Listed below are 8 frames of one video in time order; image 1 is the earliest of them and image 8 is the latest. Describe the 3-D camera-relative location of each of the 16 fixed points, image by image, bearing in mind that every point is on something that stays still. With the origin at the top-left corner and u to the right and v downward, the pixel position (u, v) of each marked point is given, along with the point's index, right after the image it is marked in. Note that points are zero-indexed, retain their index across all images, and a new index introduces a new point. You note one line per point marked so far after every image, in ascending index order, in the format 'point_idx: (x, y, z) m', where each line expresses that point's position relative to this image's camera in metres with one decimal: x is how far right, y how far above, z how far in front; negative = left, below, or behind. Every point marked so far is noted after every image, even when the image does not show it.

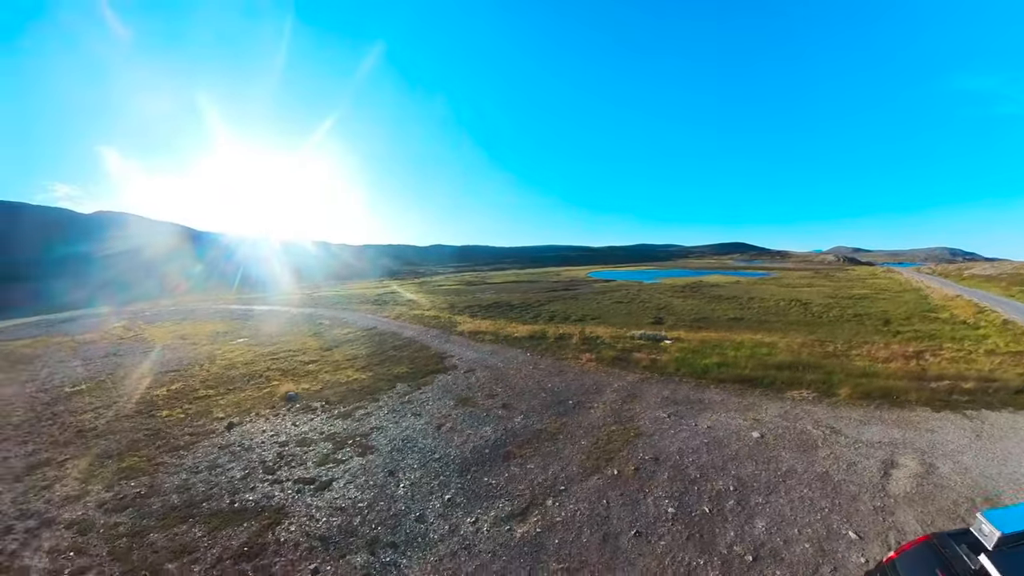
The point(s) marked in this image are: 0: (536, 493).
0: (+0.5, -4.1, +12.3) m
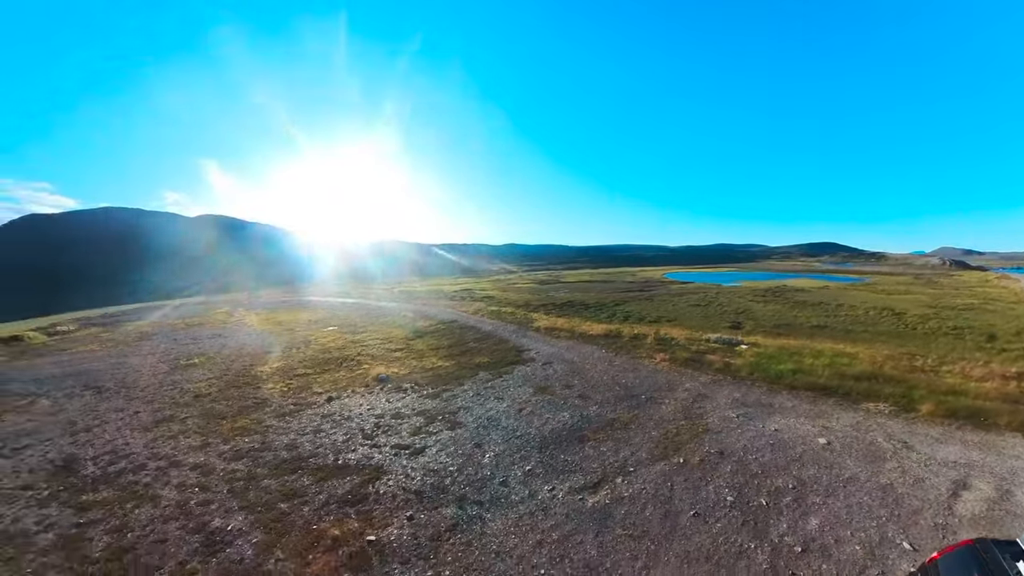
0: (+2.2, -4.1, +13.6) m
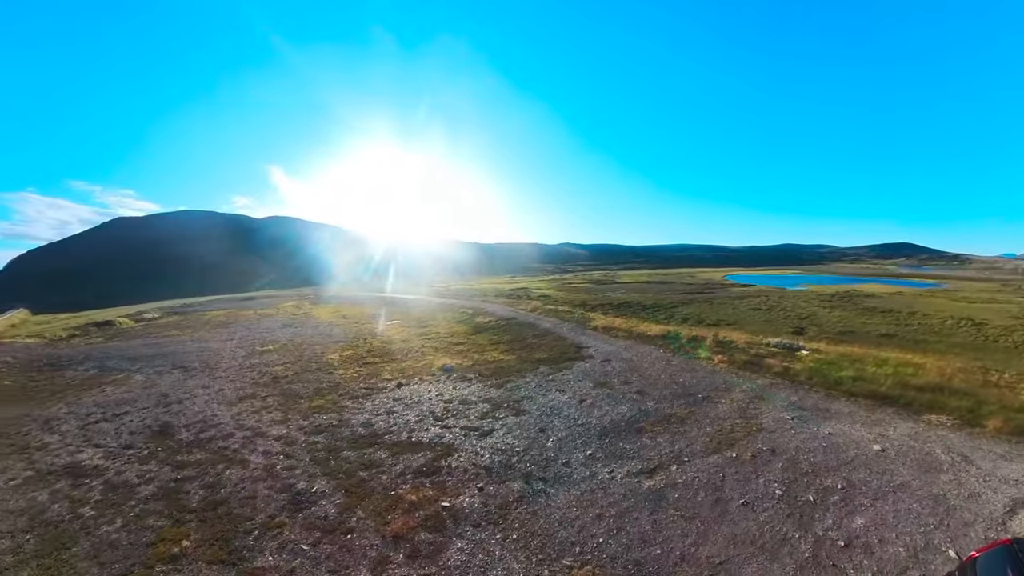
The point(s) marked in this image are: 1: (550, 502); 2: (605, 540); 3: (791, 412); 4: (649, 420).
0: (+3.7, -4.2, +14.7) m
1: (+0.9, -4.7, +13.5) m
2: (+1.7, -4.7, +11.6) m
3: (+8.8, -3.9, +18.9) m
4: (+4.1, -3.9, +17.9) m
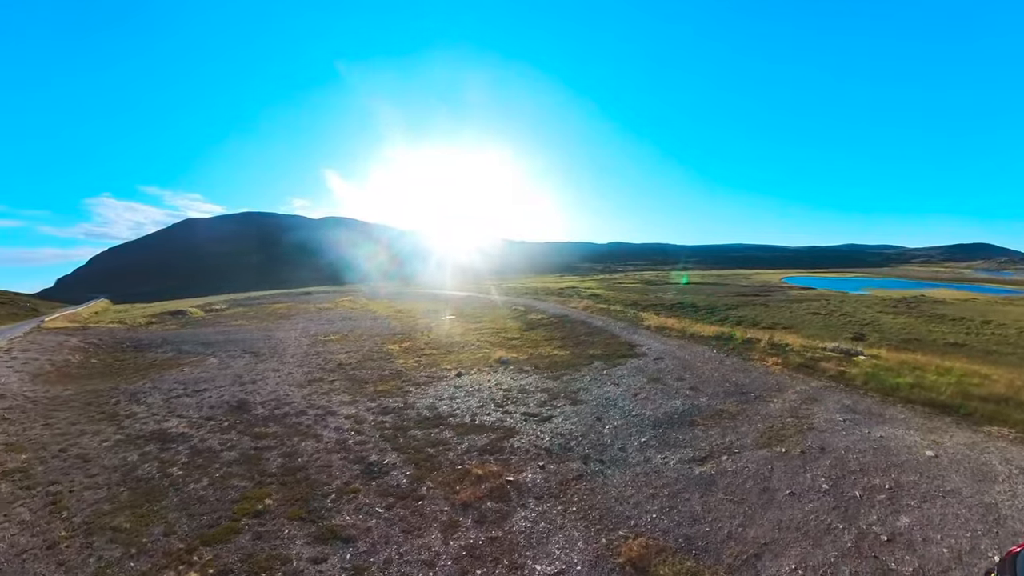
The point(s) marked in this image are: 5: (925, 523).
0: (+5.3, -4.2, +15.5) m
1: (+2.4, -4.6, +14.6) m
2: (+3.0, -4.7, +12.7) m
3: (+10.8, -4.1, +19.3) m
4: (+5.9, -3.9, +18.8) m
5: (+8.8, -5.0, +12.7) m
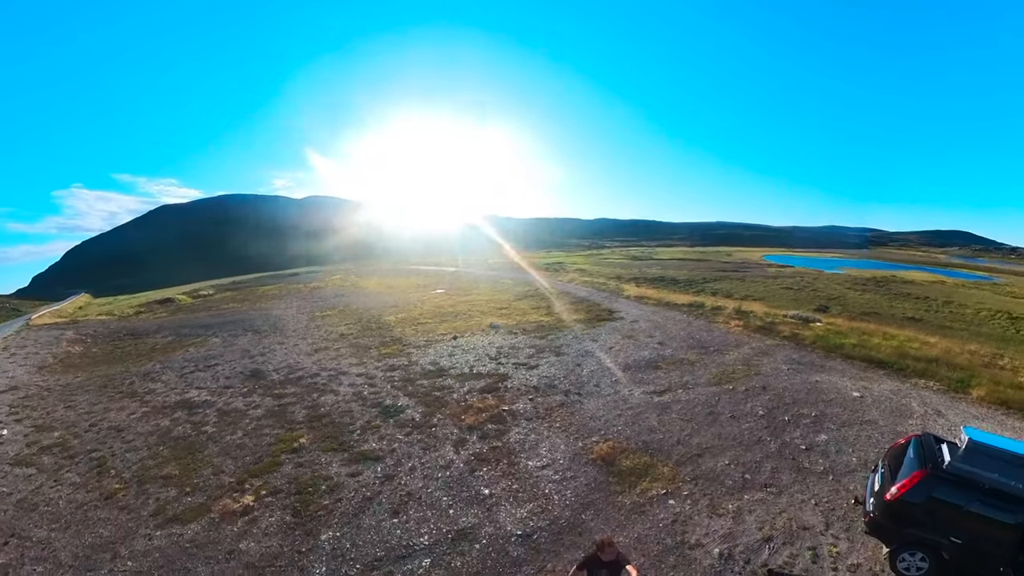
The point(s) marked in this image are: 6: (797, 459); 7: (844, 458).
0: (+5.0, -3.1, +18.5) m
1: (+2.2, -3.5, +17.5) m
2: (+2.9, -3.7, +15.6) m
3: (+10.5, -2.9, +22.4) m
4: (+5.6, -2.7, +21.8) m
5: (+8.7, -4.0, +15.8) m
6: (+6.6, -3.9, +13.6) m
7: (+7.9, -4.1, +14.2) m
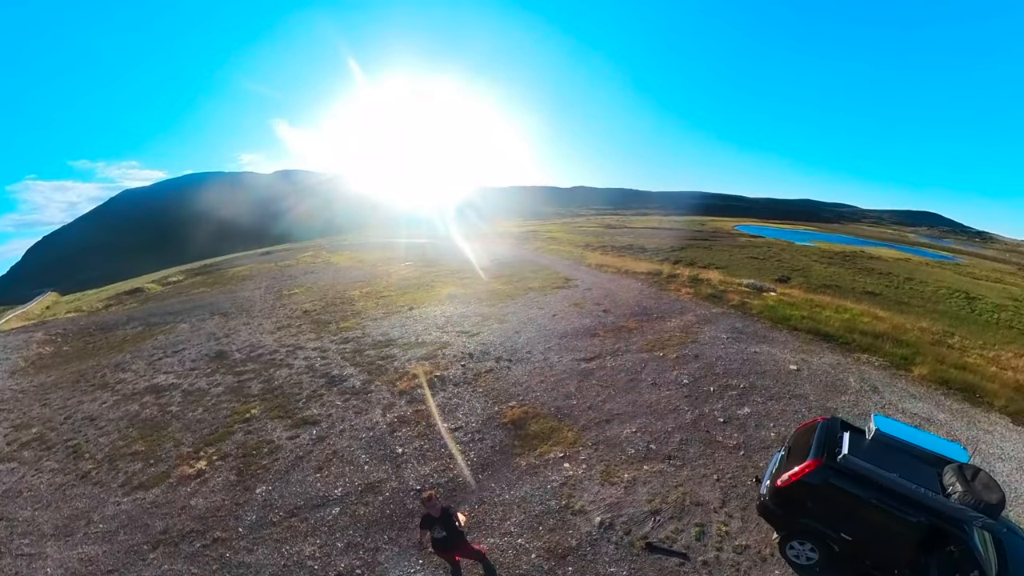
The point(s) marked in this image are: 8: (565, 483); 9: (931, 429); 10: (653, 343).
0: (+2.8, -1.9, +17.9) m
1: (0.0, -2.3, +16.9) m
2: (+0.7, -2.7, +15.1) m
3: (+8.1, -1.7, +22.0) m
4: (+3.3, -1.4, +21.2) m
5: (+6.5, -3.2, +15.4) m
6: (+4.4, -3.2, +13.2) m
7: (+5.7, -3.3, +13.8) m
8: (+1.0, -3.6, +11.0) m
9: (+11.6, -3.9, +16.5) m
10: (+4.6, -1.8, +19.3) m
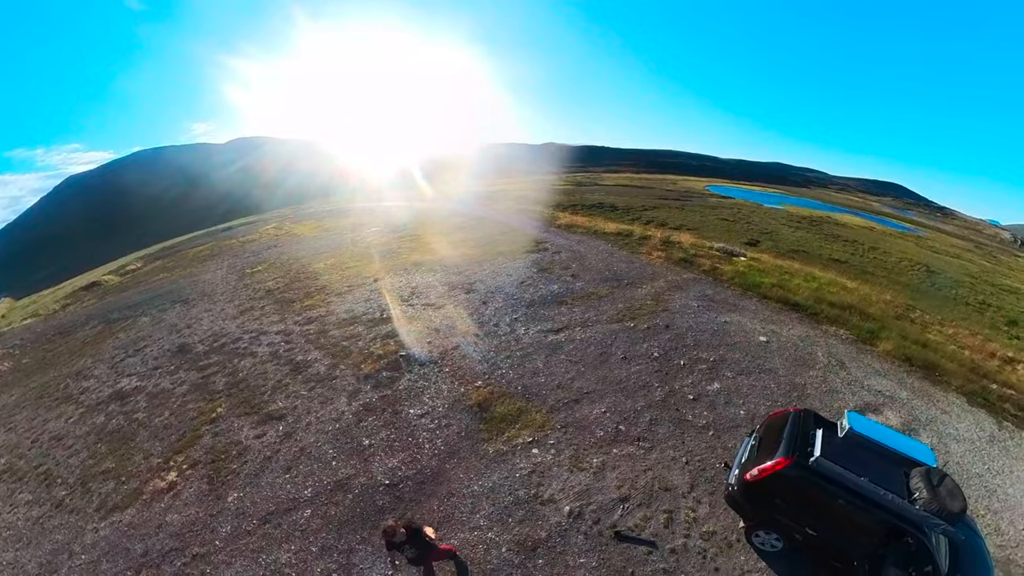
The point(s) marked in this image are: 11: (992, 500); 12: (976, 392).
0: (+1.9, -1.1, +17.6) m
1: (-0.9, -1.5, +16.5) m
2: (-0.1, -2.0, +14.7) m
3: (+7.0, -0.7, +21.9) m
4: (+2.3, -0.3, +20.8) m
5: (+5.7, -2.6, +15.3) m
6: (+3.7, -2.7, +13.0) m
7: (+5.0, -2.8, +13.7) m
8: (+0.4, -3.2, +10.7) m
9: (+10.7, -3.4, +16.7) m
10: (+3.7, -0.9, +19.0) m
11: (+10.5, -4.8, +13.1) m
12: (+14.7, -3.3, +18.7) m
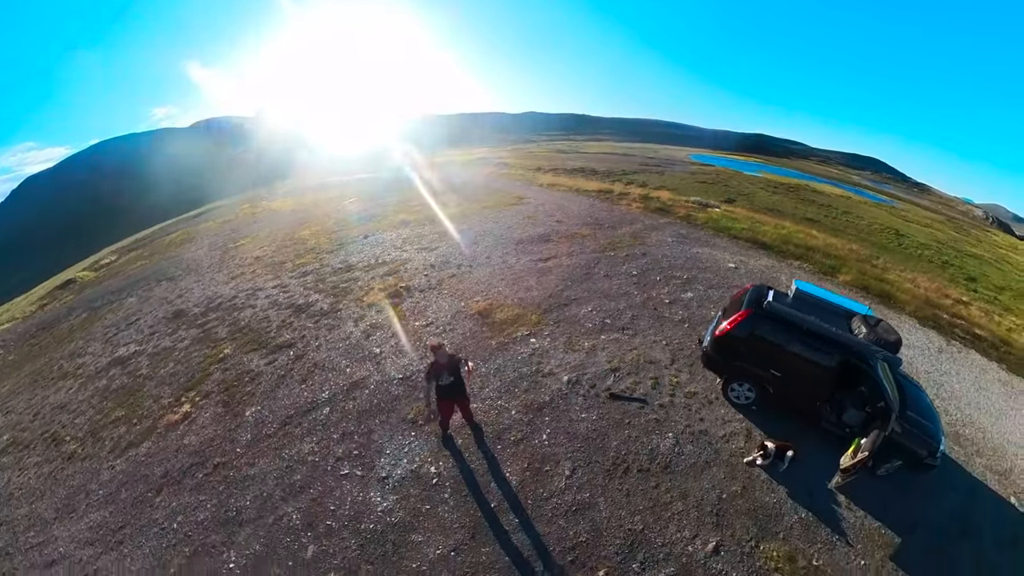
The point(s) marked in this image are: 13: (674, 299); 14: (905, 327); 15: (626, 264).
0: (+1.6, +1.0, +18.8) m
1: (-1.1, +0.4, +17.6) m
2: (-0.2, 0.0, +15.8) m
3: (+6.5, +1.7, +23.3) m
4: (+1.8, +1.9, +22.0) m
5: (+5.5, -0.4, +16.8) m
6: (+3.7, -0.6, +14.3) m
7: (+4.9, -0.7, +15.1) m
8: (+0.5, -1.4, +11.9) m
9: (+10.5, -0.8, +18.4) m
10: (+3.3, +1.3, +20.3) m
11: (+10.6, -2.4, +14.7) m
12: (+14.4, -0.5, +20.5) m
13: (+4.2, -0.5, +15.2) m
14: (+12.7, -0.8, +19.0) m
15: (+3.6, +0.6, +18.0) m
